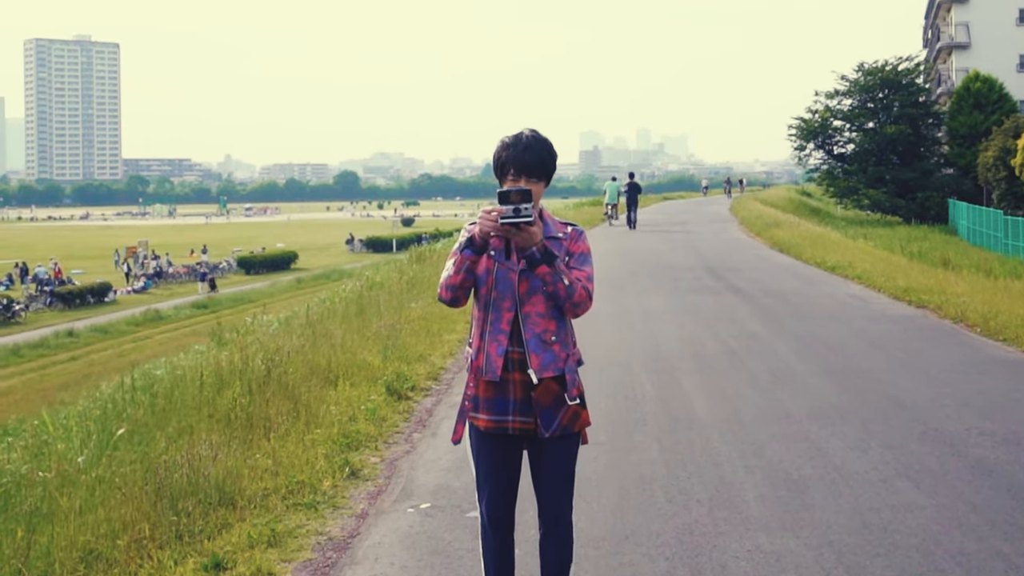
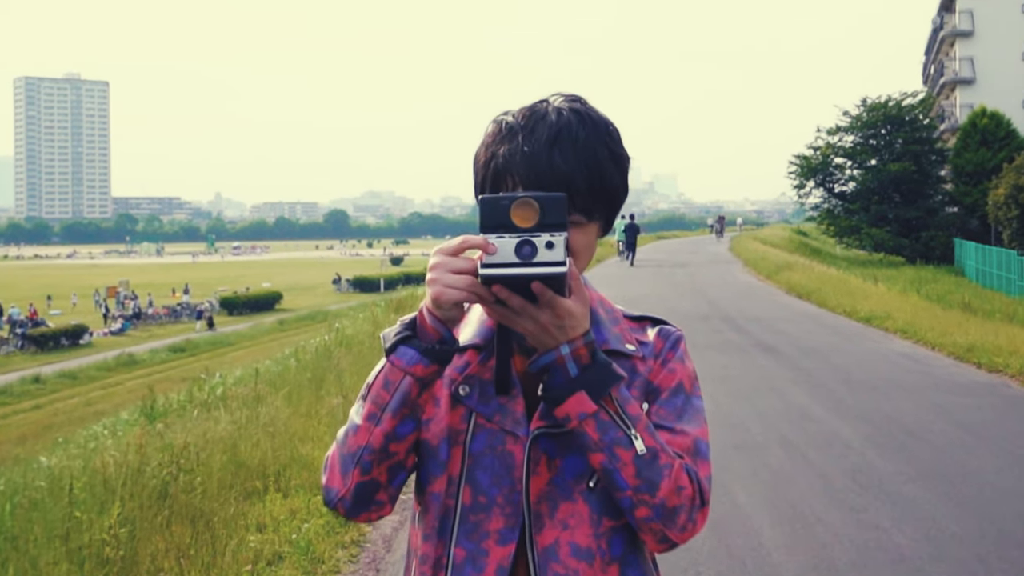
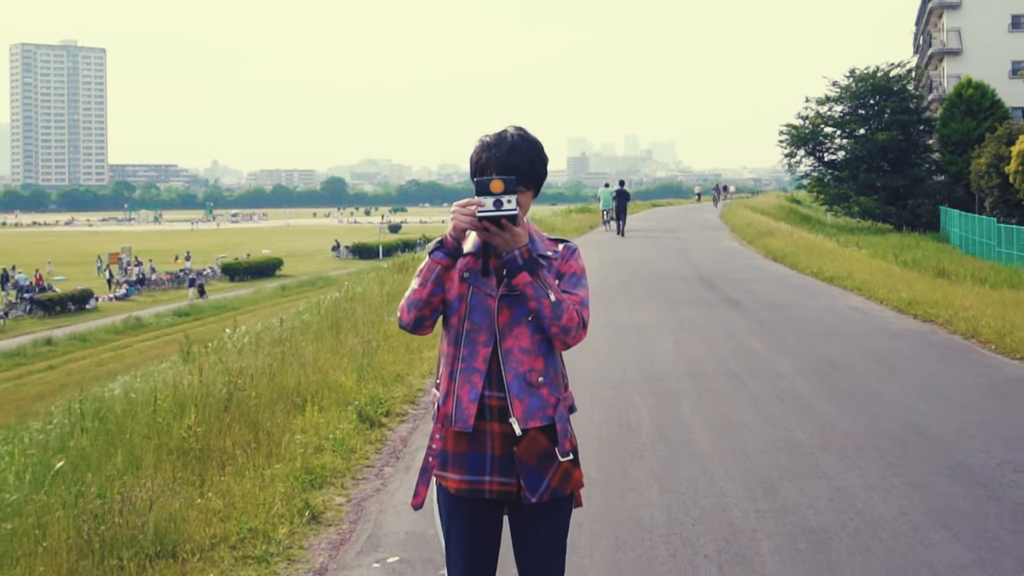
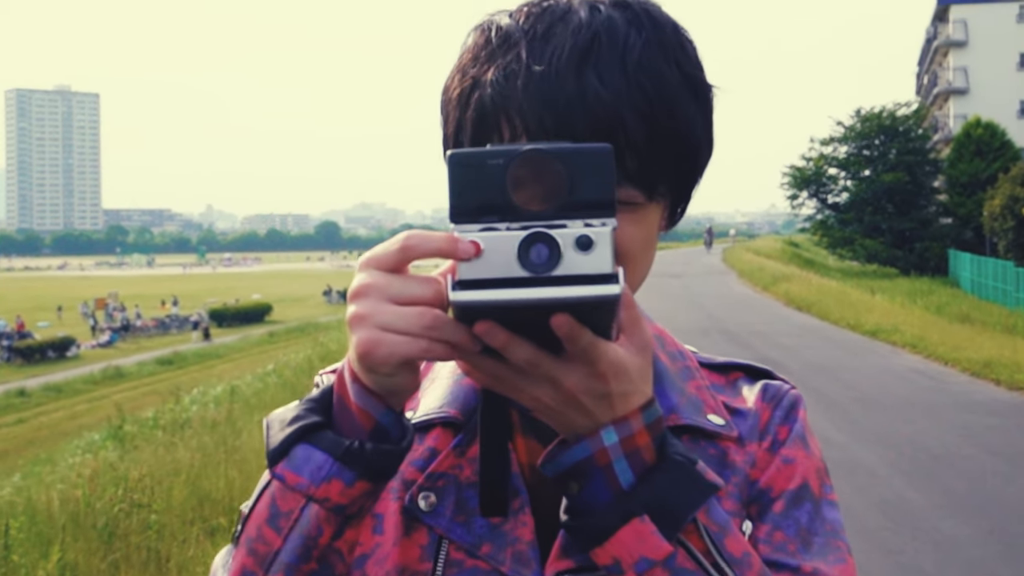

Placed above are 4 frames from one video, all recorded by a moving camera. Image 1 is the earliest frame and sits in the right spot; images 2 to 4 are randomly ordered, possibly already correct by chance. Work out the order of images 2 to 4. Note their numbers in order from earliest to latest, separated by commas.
3, 2, 4
